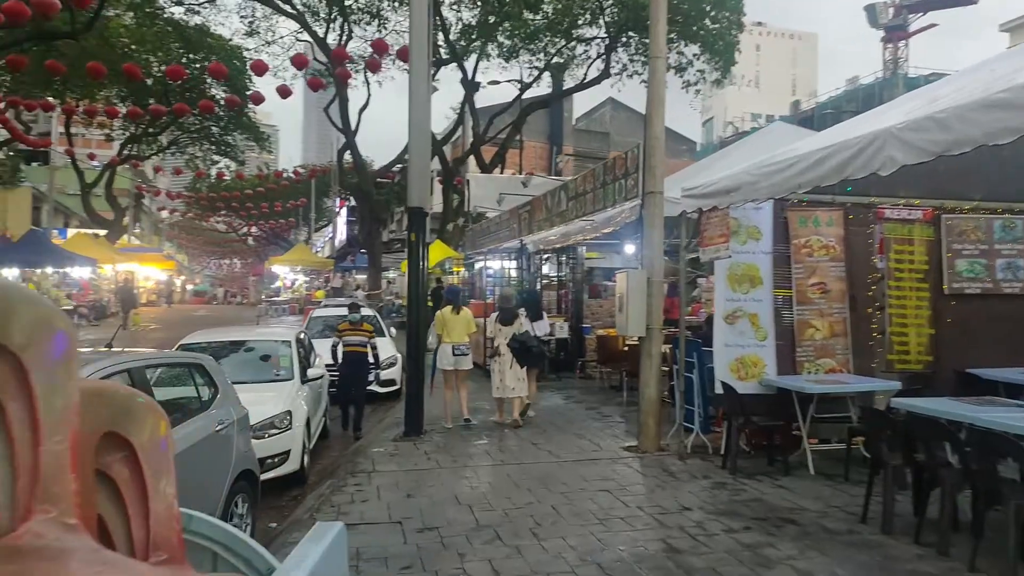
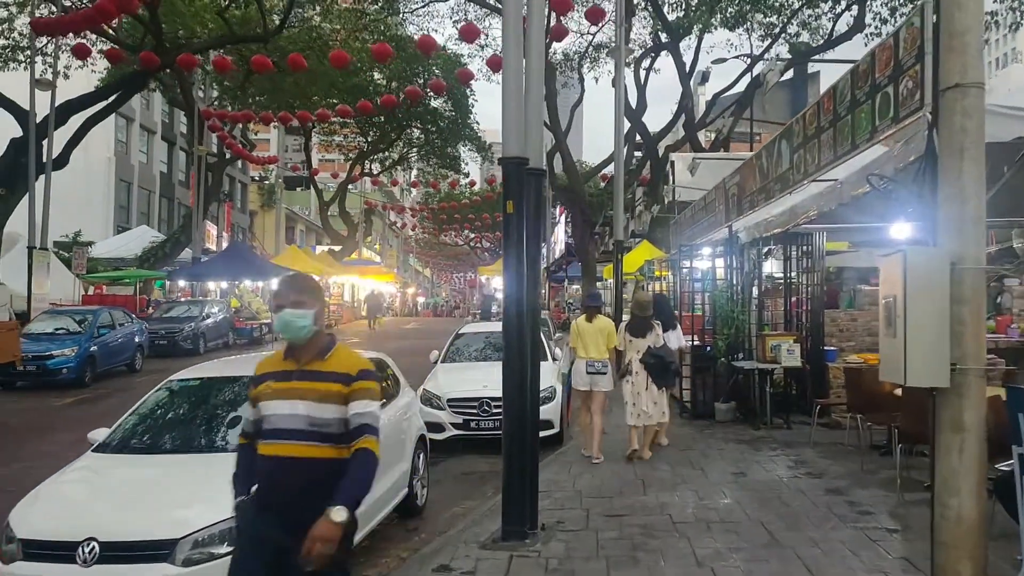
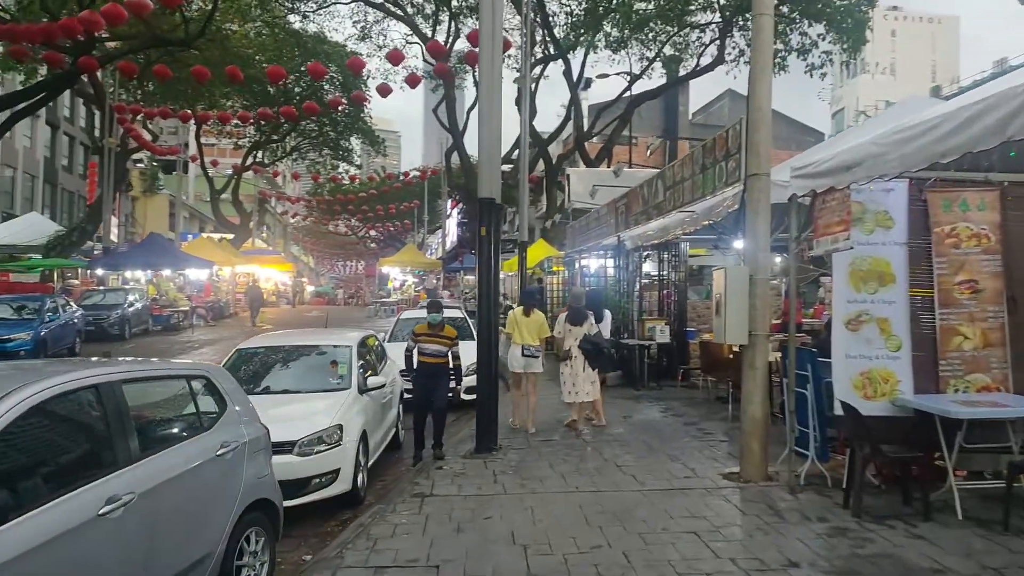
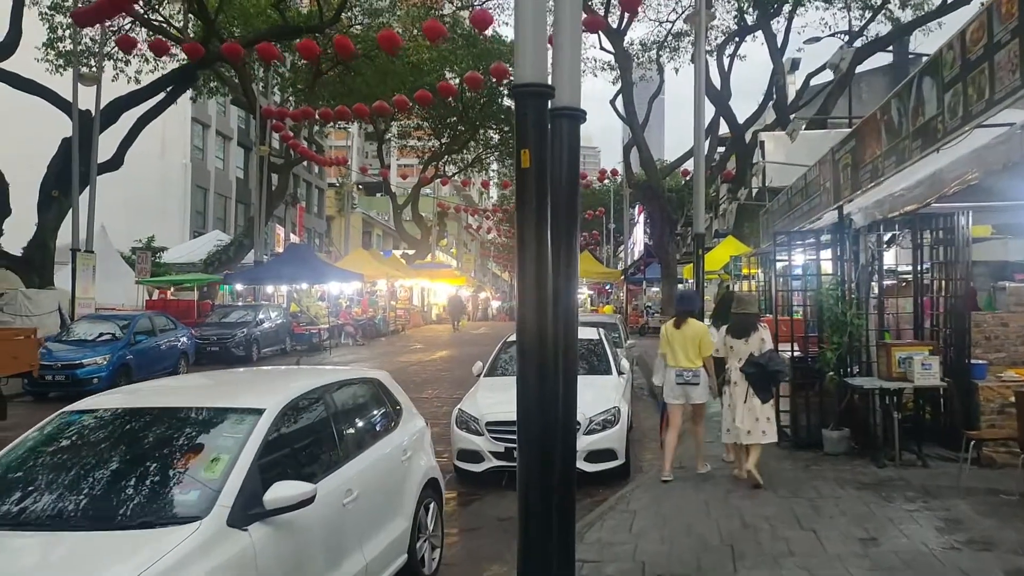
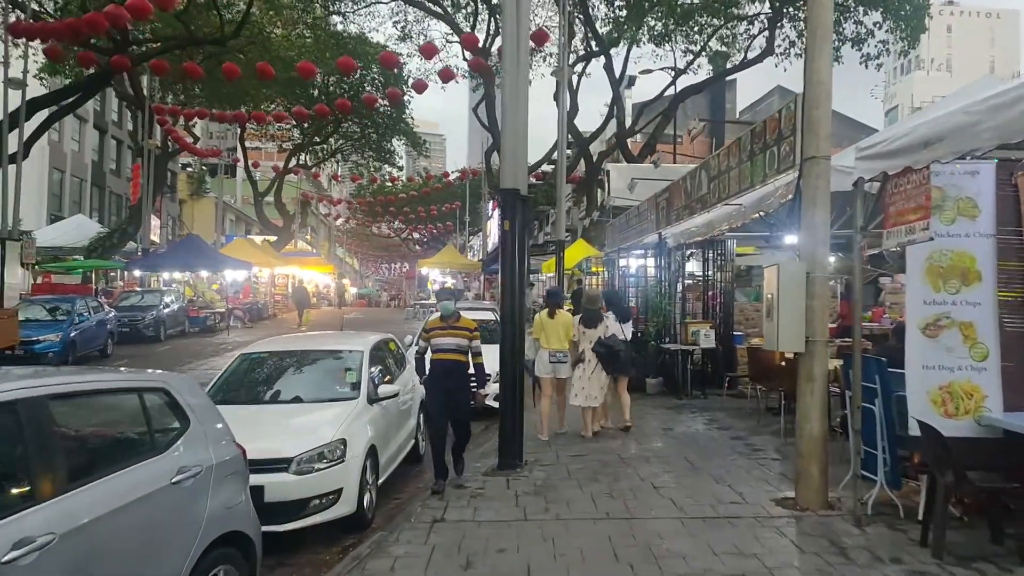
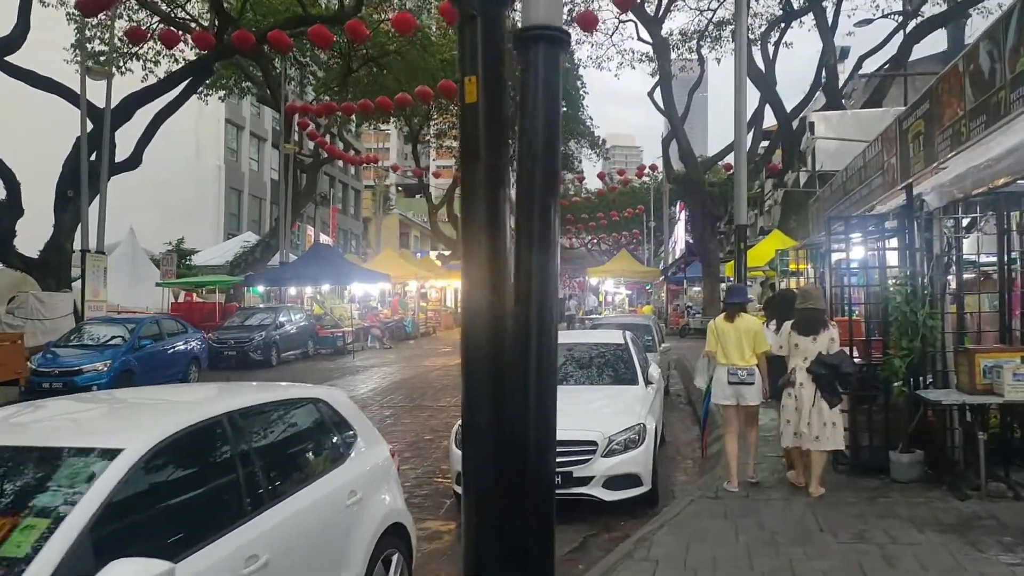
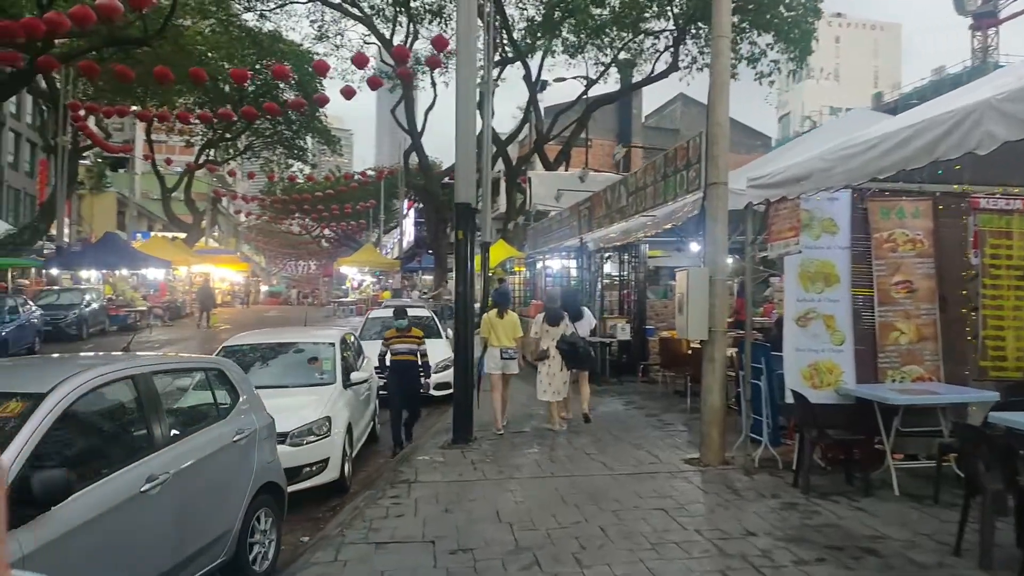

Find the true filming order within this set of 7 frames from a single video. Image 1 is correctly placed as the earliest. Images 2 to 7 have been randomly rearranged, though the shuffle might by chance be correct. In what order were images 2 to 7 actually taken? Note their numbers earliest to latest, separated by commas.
7, 3, 5, 2, 4, 6
